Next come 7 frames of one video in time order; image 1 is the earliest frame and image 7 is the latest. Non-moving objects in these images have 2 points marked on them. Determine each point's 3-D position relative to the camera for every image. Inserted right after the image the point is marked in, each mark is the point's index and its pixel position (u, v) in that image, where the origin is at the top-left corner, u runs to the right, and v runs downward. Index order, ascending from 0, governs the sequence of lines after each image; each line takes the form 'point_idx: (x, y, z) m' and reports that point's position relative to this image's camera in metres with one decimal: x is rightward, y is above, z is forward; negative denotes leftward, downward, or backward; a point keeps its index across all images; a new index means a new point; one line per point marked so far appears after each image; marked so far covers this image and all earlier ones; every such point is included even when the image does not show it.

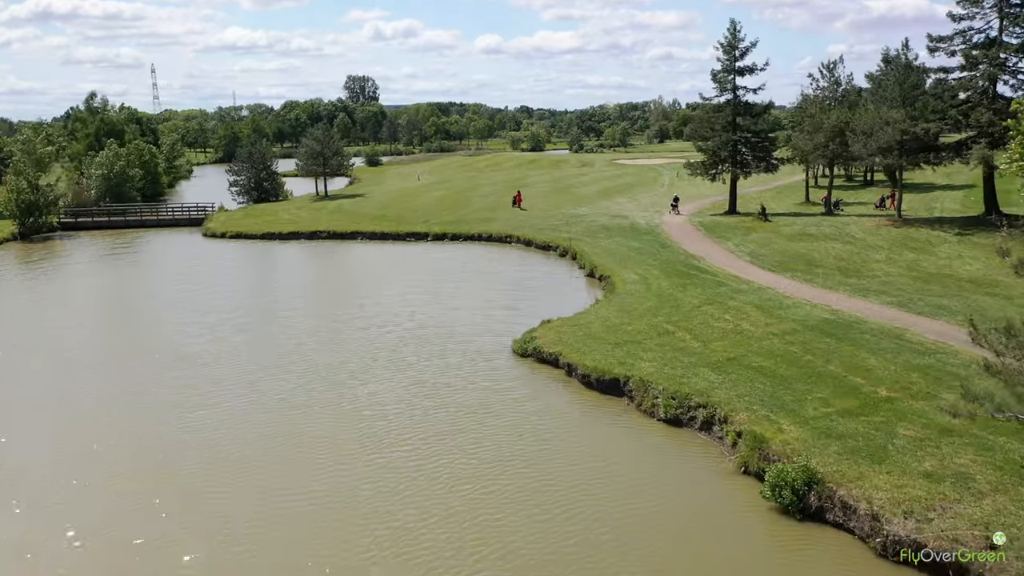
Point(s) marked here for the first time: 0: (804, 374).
0: (+6.7, -2.0, +18.6) m
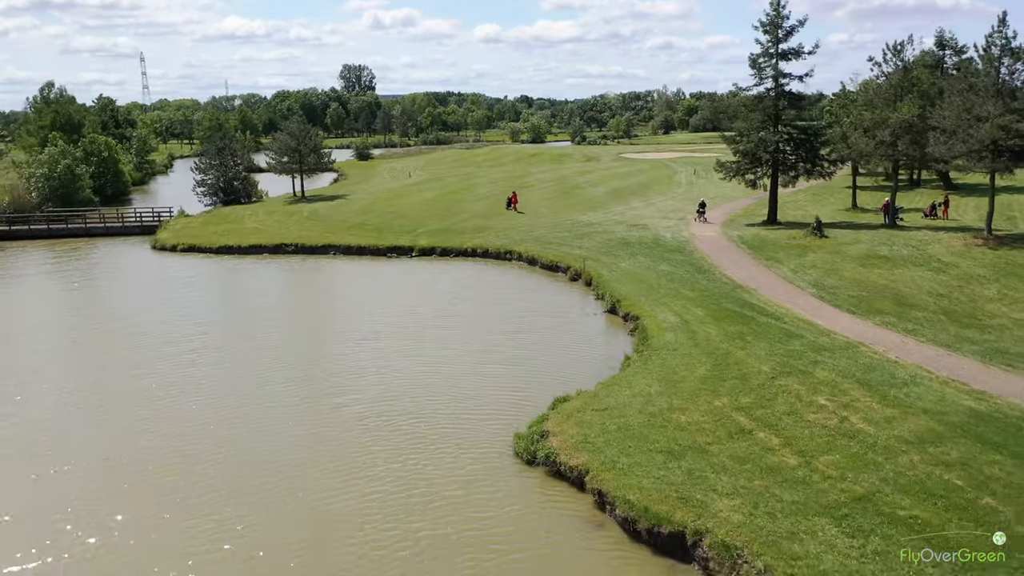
0: (+6.7, -3.6, +11.3) m
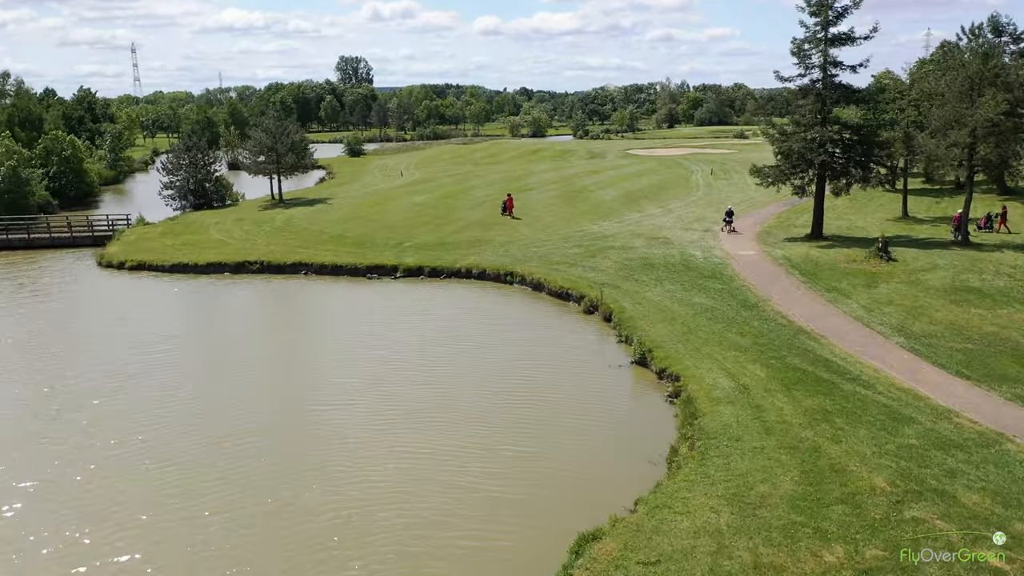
0: (+6.8, -4.9, +5.3) m
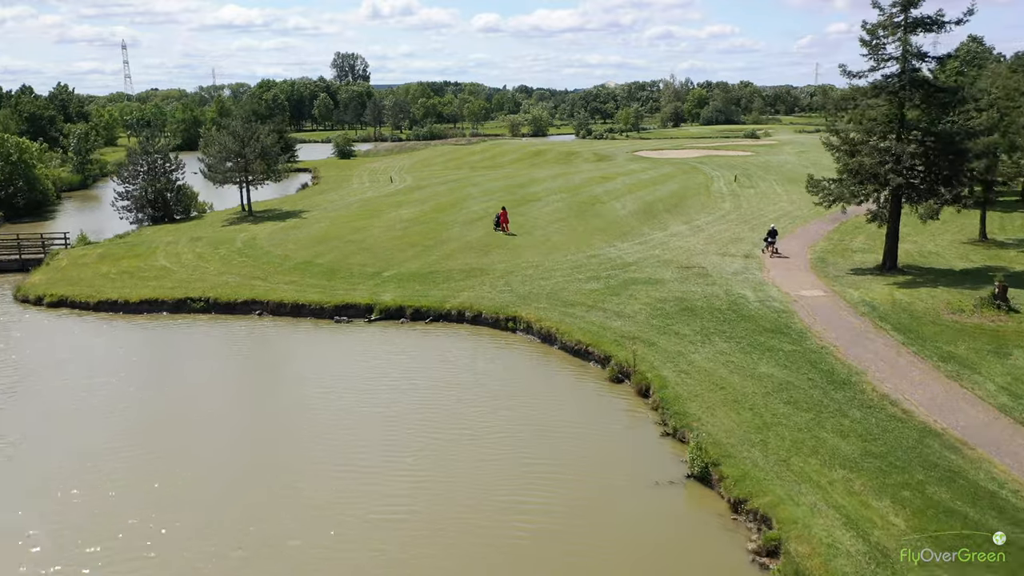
0: (+6.9, -6.6, -1.4) m
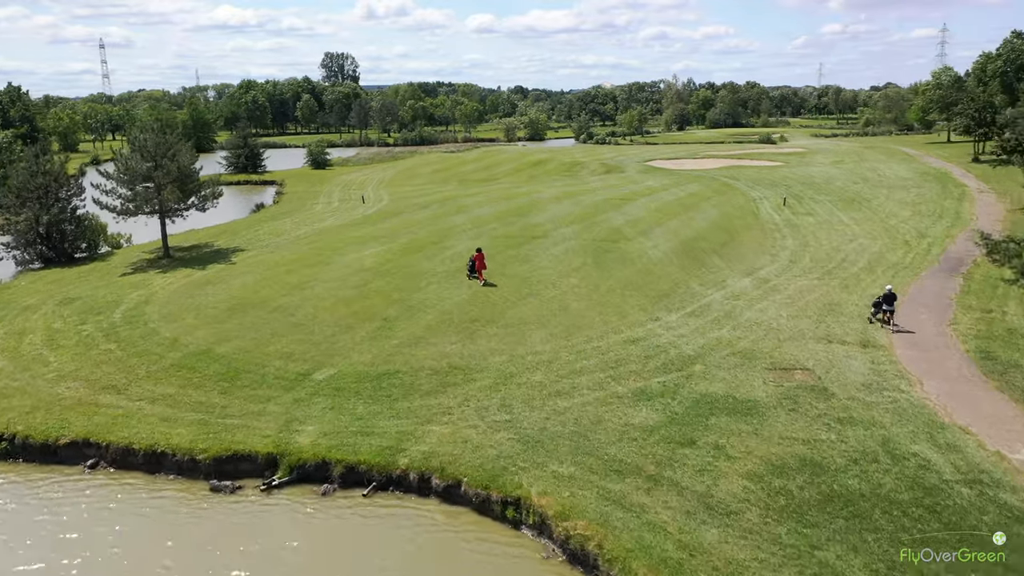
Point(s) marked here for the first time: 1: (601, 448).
0: (+7.1, -9.4, -12.9) m
1: (+1.8, -3.1, +16.5) m
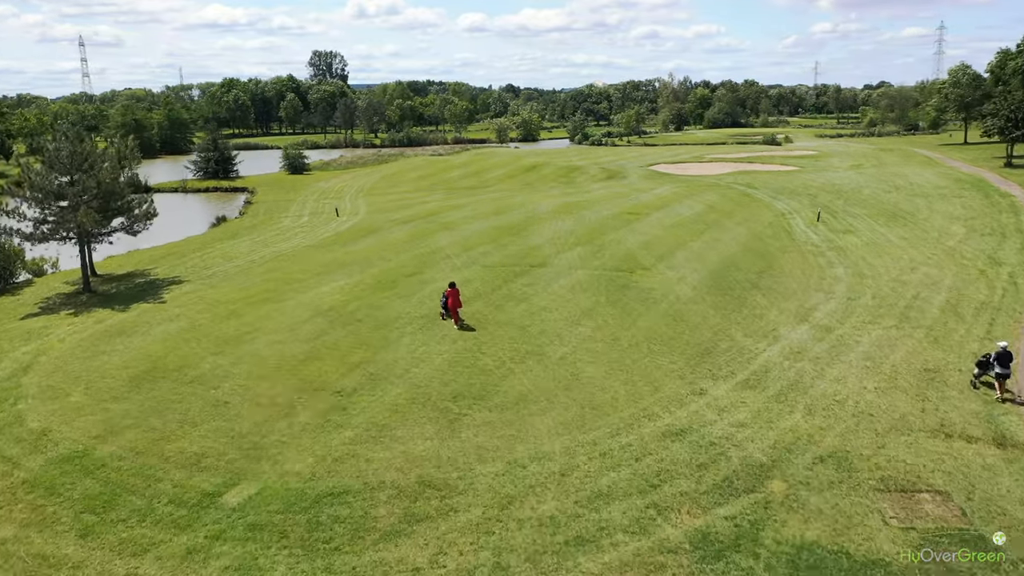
0: (+7.4, -11.0, -19.3) m
1: (+1.8, -4.7, +10.0) m
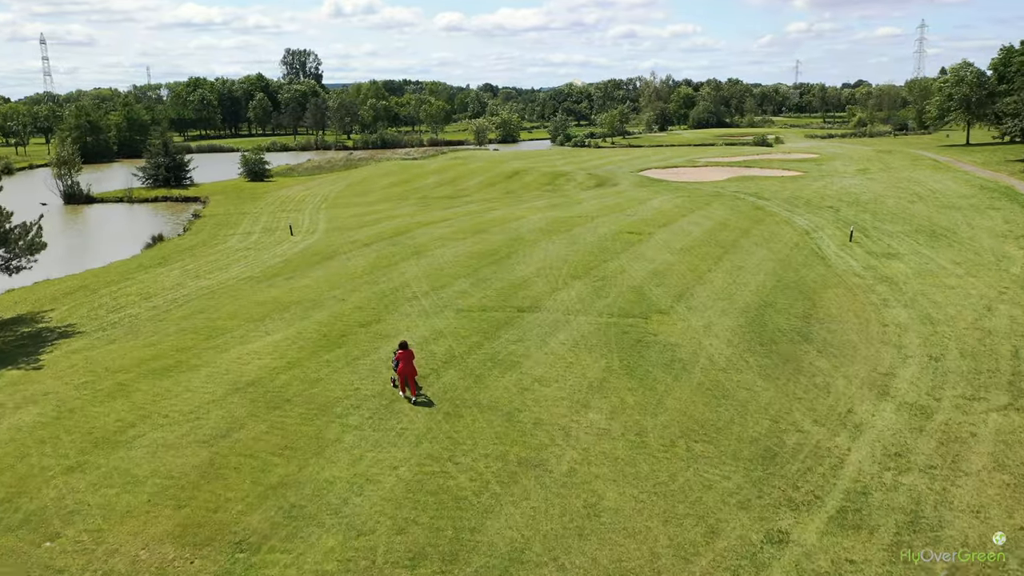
0: (+8.3, -12.5, -25.6) m
1: (+1.9, -6.2, +3.5) m
